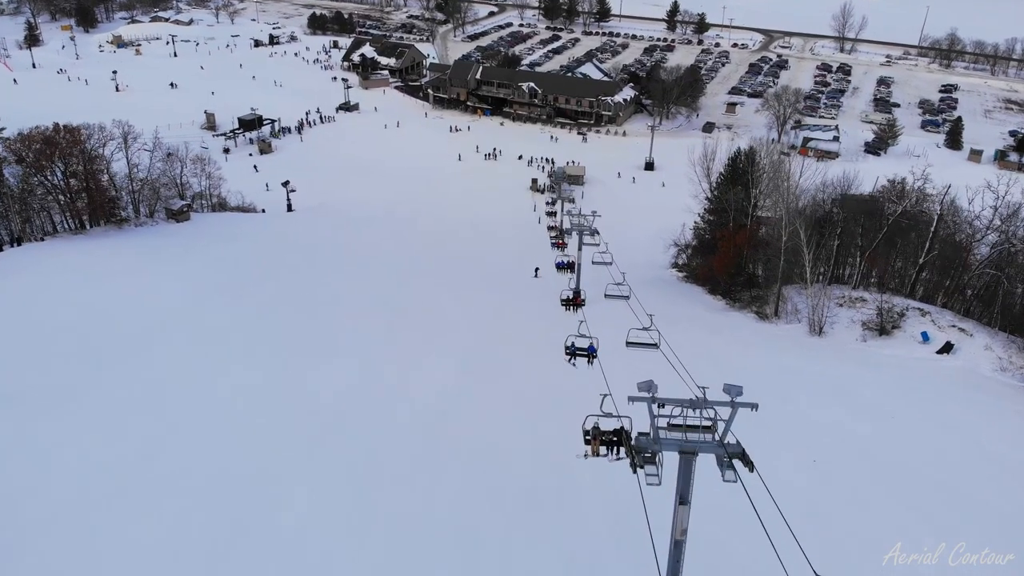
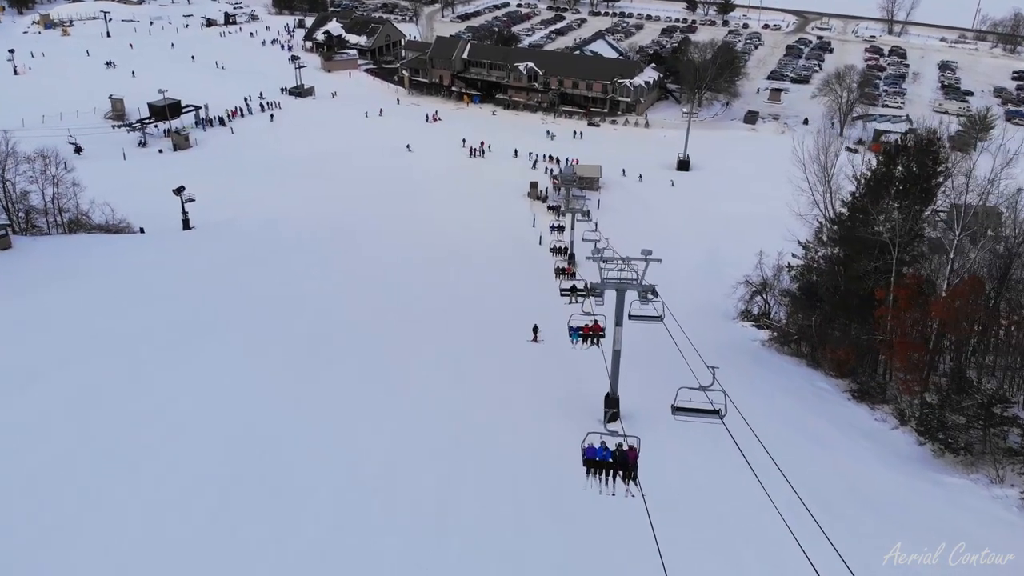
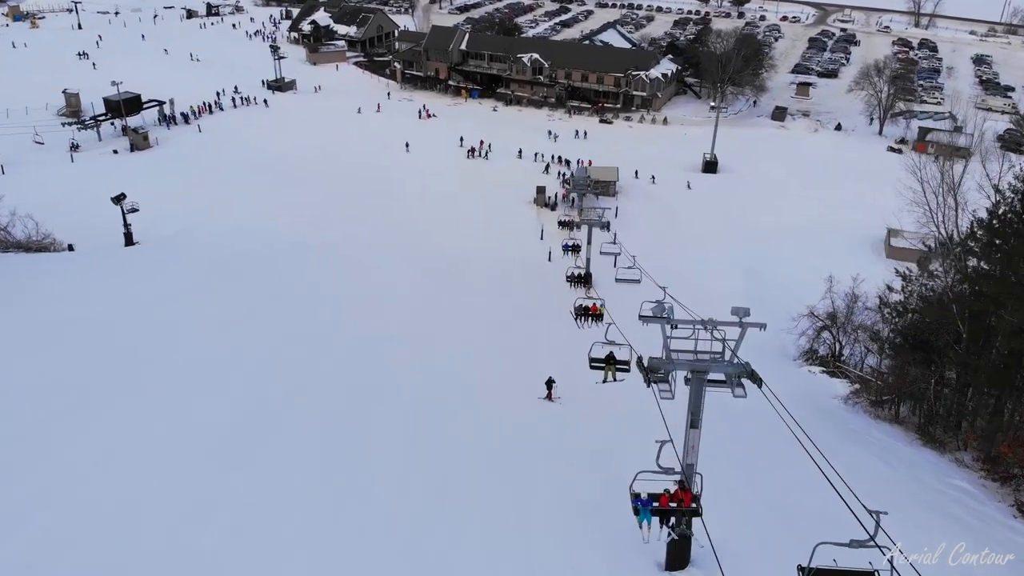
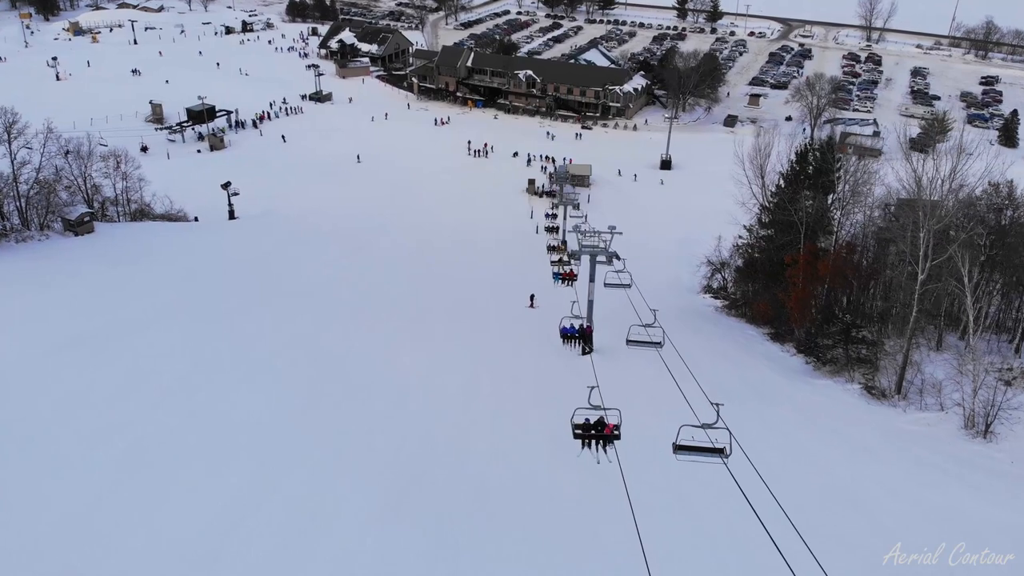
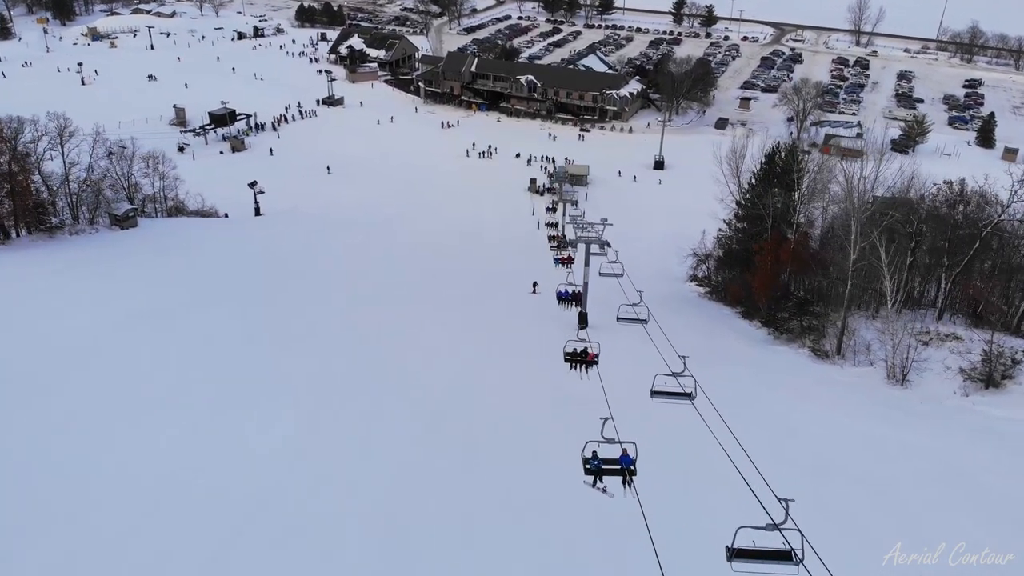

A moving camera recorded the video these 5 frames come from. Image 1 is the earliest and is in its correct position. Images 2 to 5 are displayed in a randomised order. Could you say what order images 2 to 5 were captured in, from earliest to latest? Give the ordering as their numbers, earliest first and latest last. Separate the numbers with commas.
5, 4, 2, 3
